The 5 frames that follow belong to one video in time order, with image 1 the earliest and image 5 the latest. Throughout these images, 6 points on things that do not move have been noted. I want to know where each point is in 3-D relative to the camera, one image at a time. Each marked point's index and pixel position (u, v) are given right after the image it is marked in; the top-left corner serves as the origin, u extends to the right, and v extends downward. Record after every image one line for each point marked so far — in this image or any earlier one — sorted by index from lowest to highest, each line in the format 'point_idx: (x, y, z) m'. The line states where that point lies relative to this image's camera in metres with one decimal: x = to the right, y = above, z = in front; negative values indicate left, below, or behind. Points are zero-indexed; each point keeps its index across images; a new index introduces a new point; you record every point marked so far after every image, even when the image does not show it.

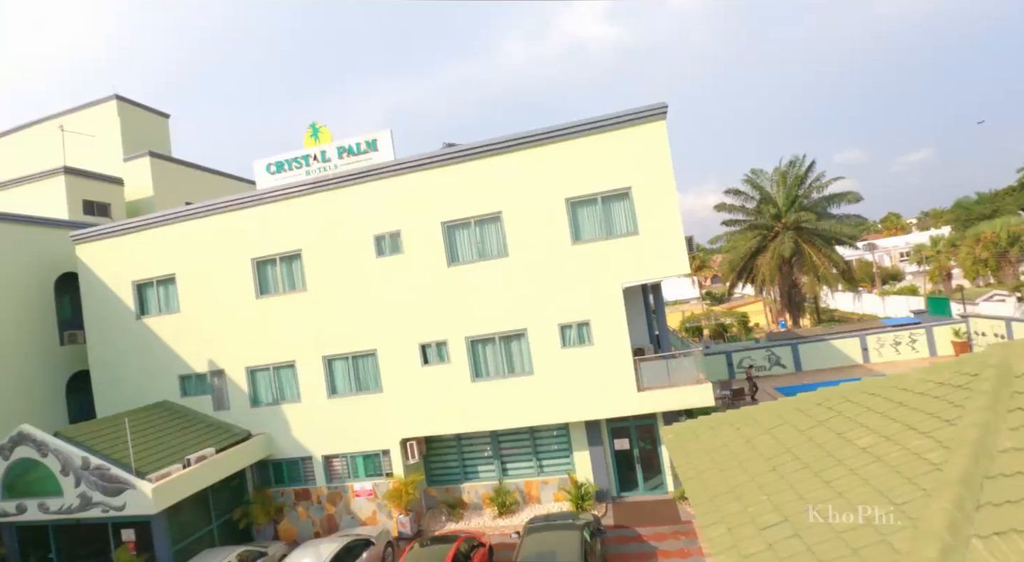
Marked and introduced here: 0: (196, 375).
0: (-9.4, -2.8, +17.2) m
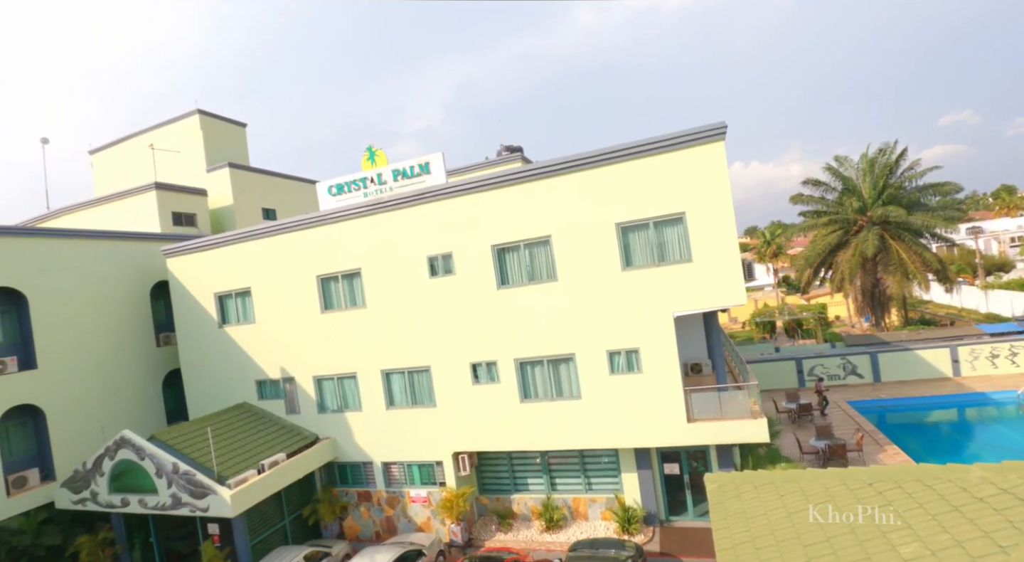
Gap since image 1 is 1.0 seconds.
0: (-7.8, -3.2, +18.7) m
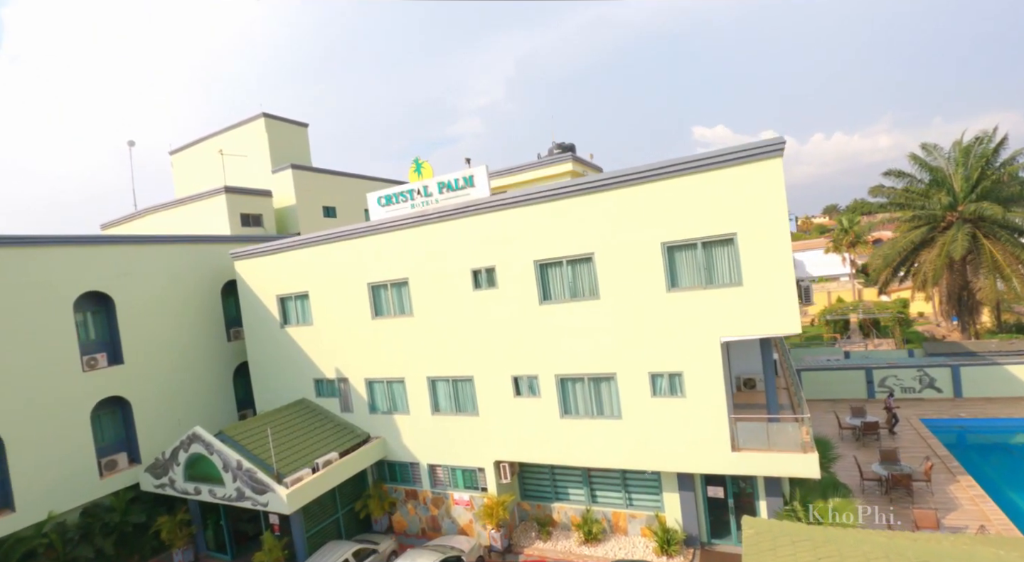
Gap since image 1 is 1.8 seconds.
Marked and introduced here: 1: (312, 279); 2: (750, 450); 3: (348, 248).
0: (-6.3, -3.4, +19.7) m
1: (-6.7, 0.0, +19.5) m
2: (+6.1, -4.3, +14.9) m
3: (-5.3, +1.1, +18.8) m
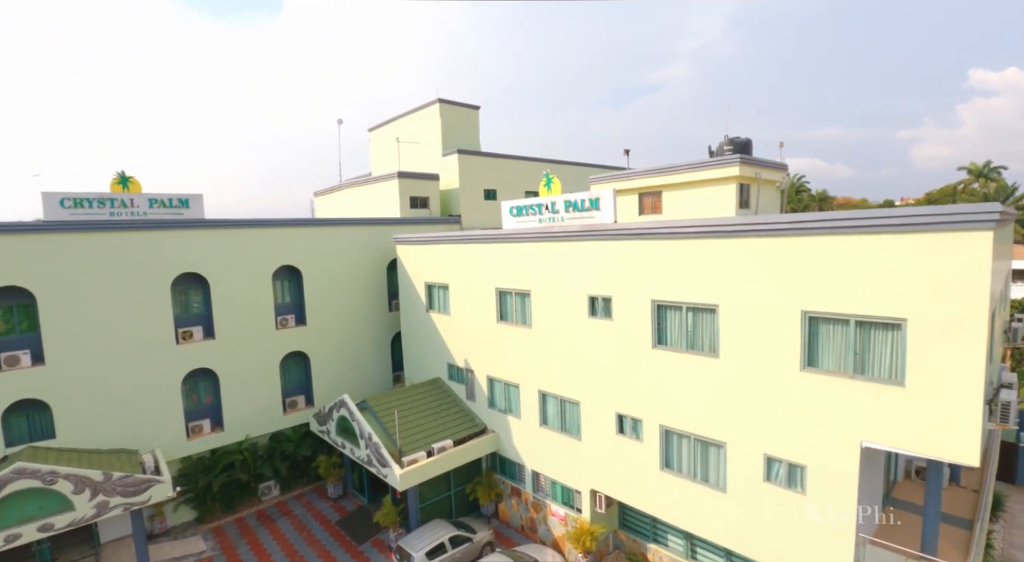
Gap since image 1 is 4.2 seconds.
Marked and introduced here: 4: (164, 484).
0: (-2.0, -3.1, +21.0) m
1: (-2.1, +0.3, +20.4) m
2: (+7.7, -6.2, +12.3) m
3: (-1.0, +1.0, +19.1) m
4: (-11.0, -6.4, +18.3) m
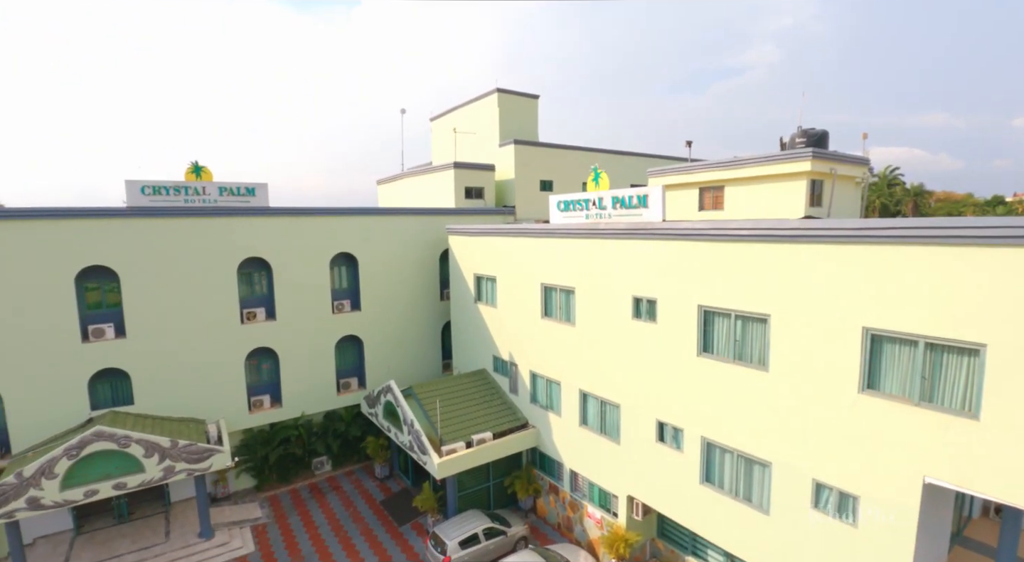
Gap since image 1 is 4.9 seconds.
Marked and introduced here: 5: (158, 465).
0: (-0.3, -2.8, +20.9) m
1: (-0.4, +0.6, +20.2) m
2: (+8.0, -6.6, +11.2) m
3: (+0.6, +1.2, +18.8) m
4: (-9.7, -5.8, +19.5) m
5: (-11.4, -5.9, +18.6) m
